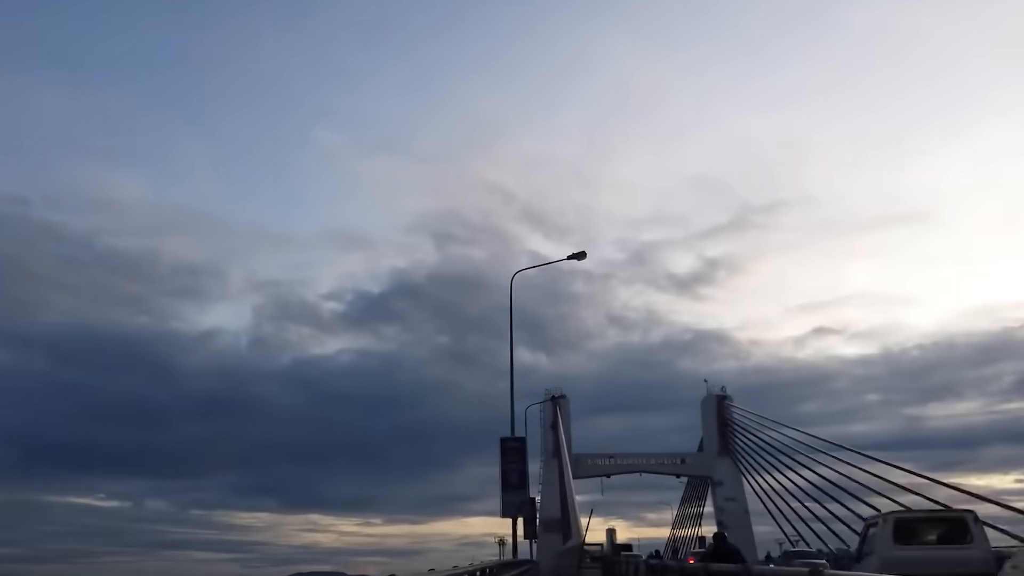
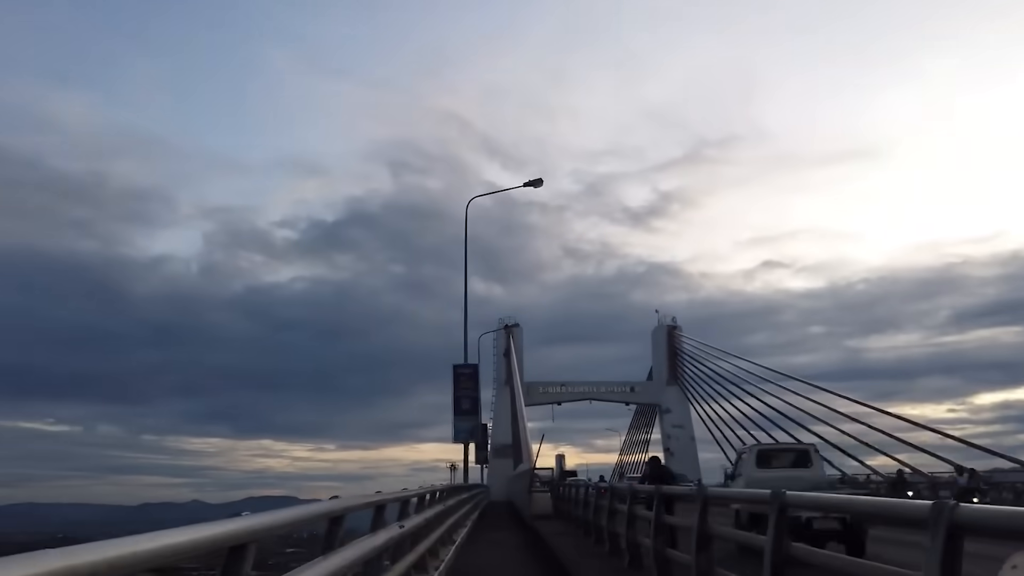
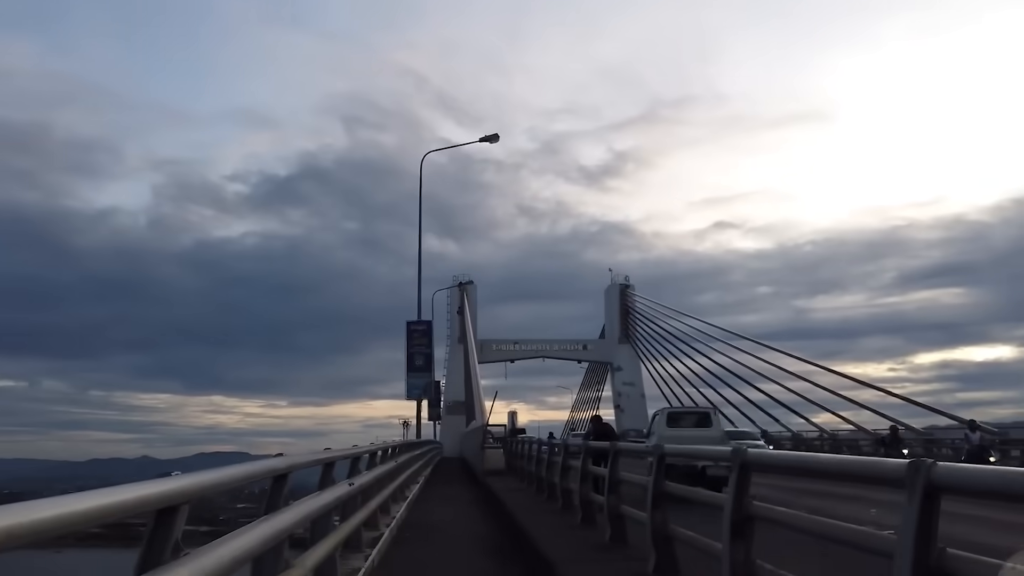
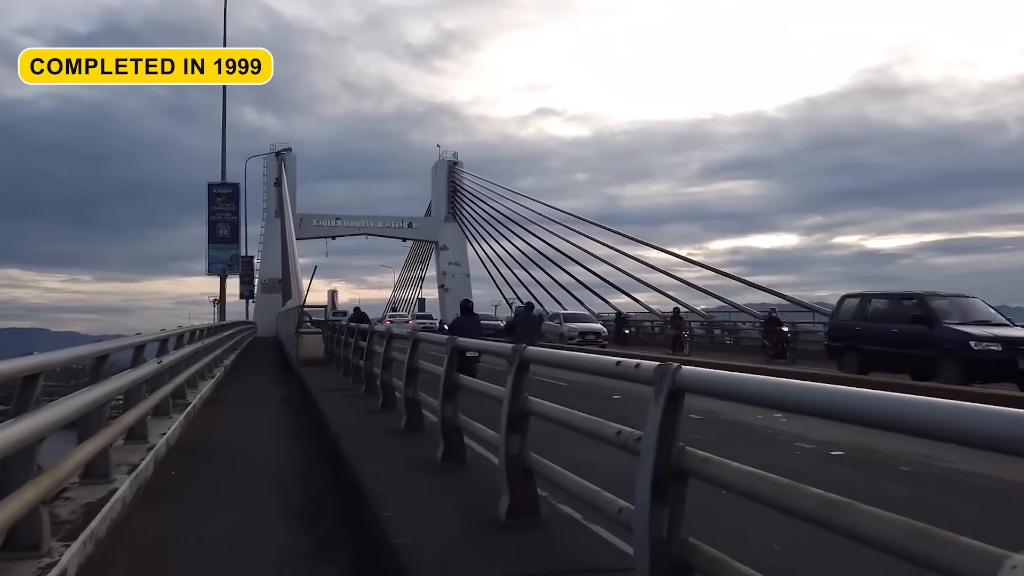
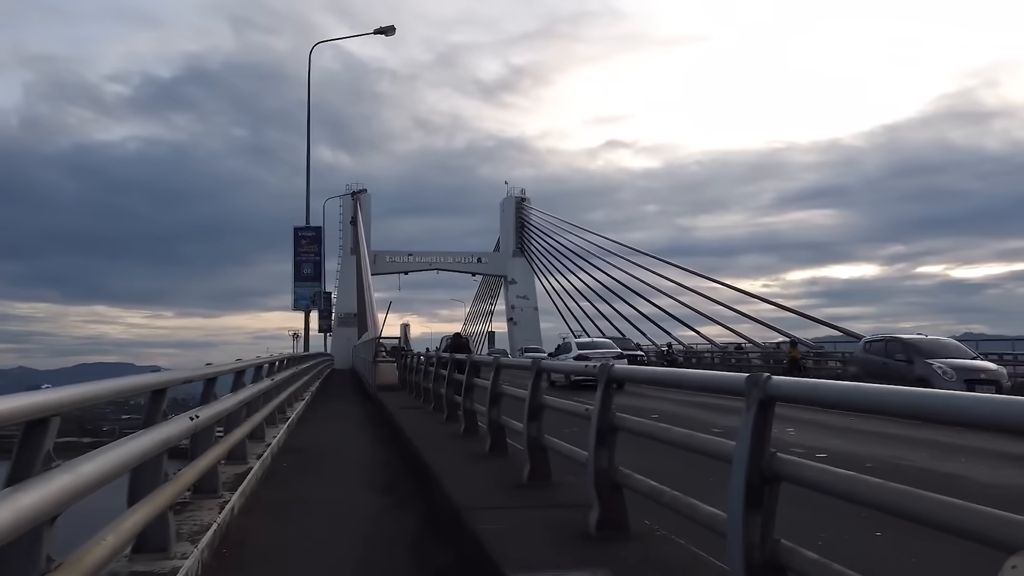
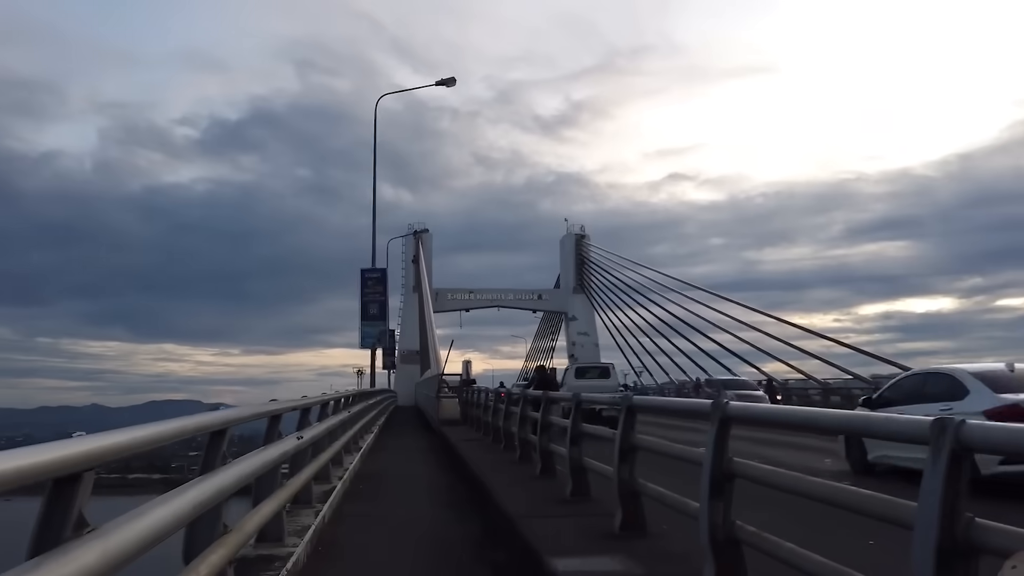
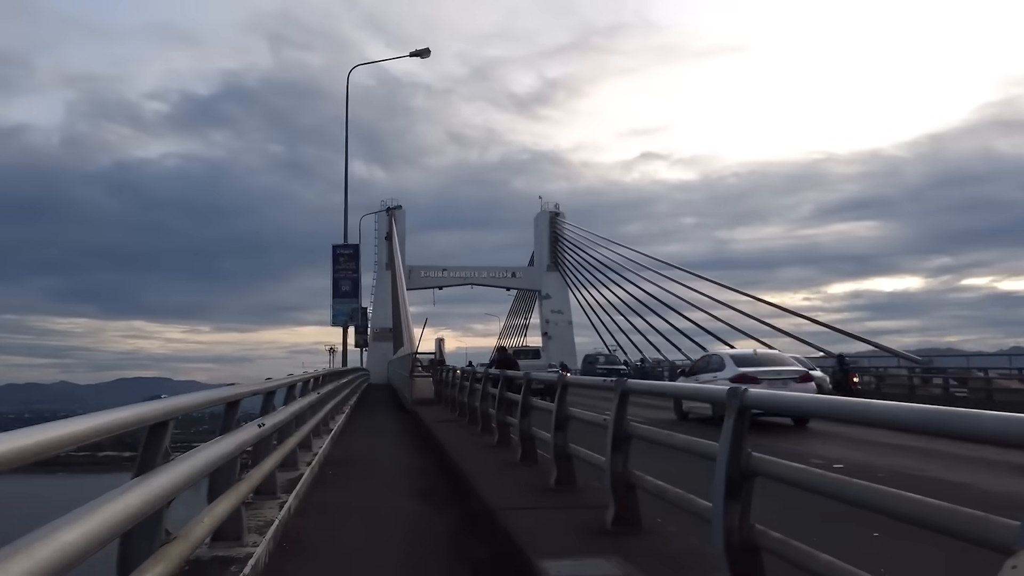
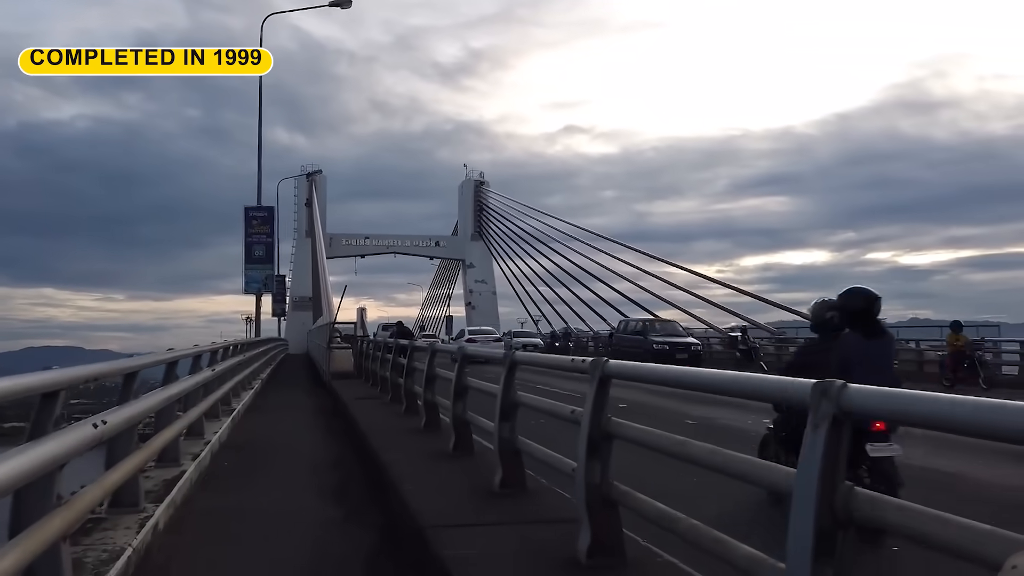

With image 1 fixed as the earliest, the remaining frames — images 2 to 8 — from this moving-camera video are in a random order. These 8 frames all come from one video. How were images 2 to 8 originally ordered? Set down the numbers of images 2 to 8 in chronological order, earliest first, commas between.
2, 3, 6, 7, 5, 8, 4
